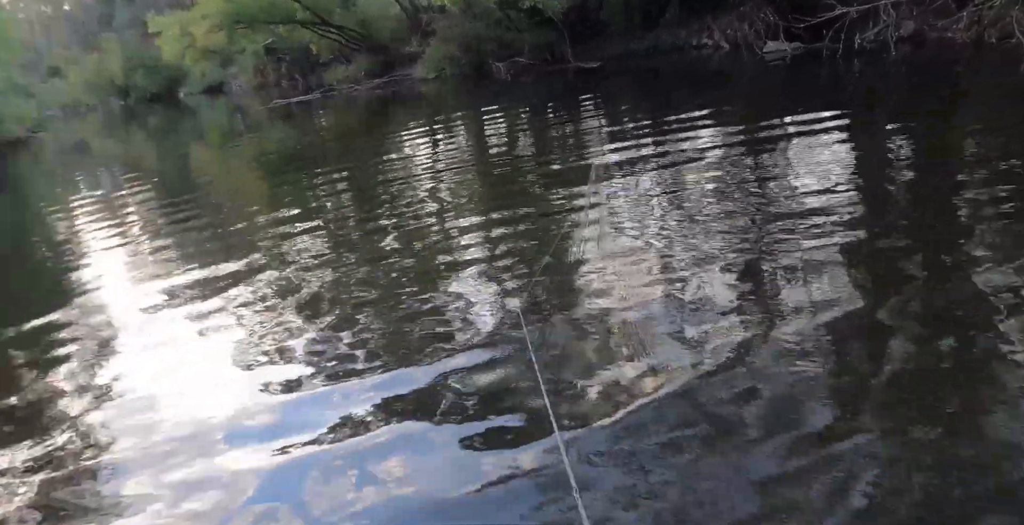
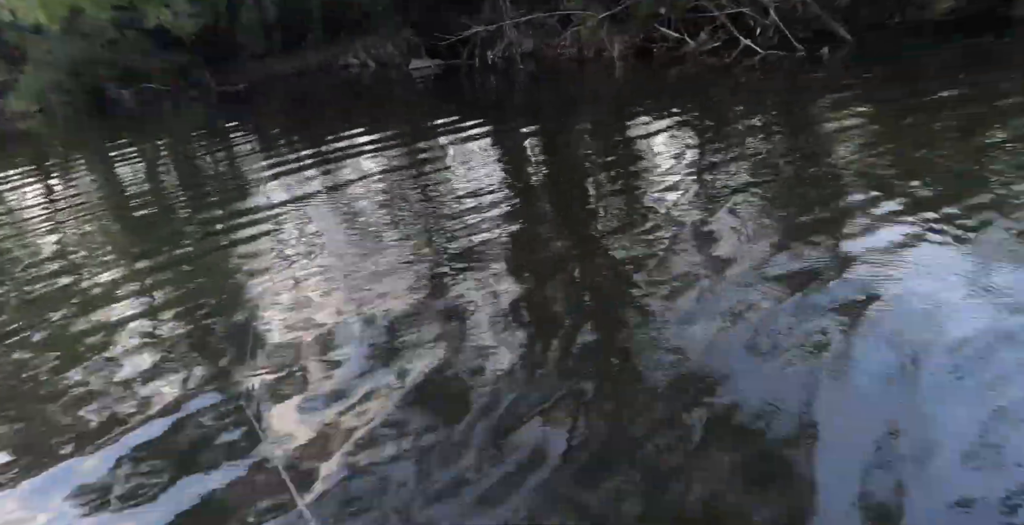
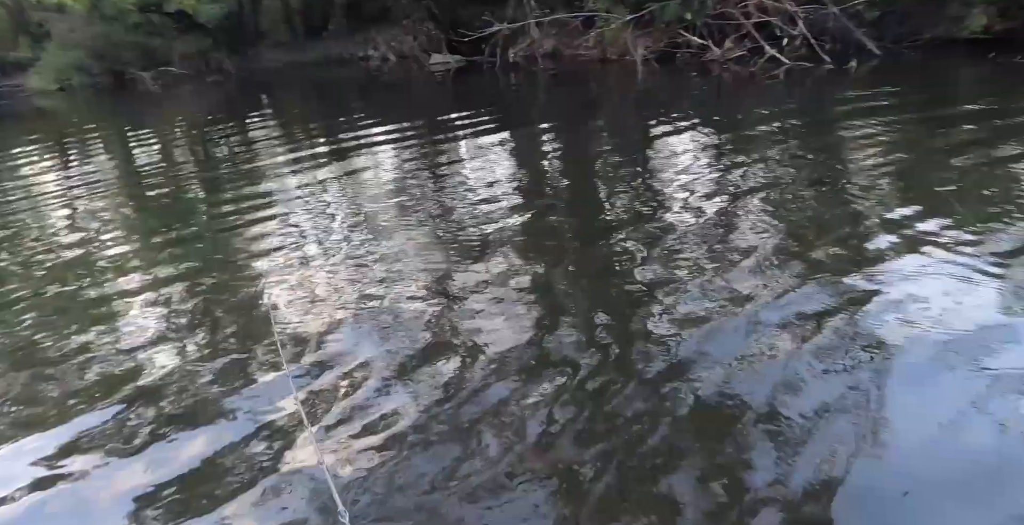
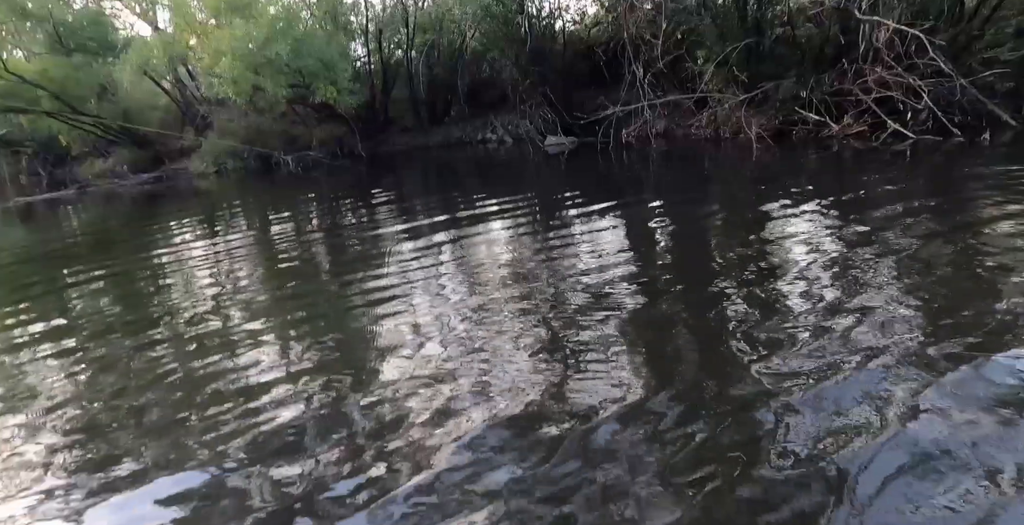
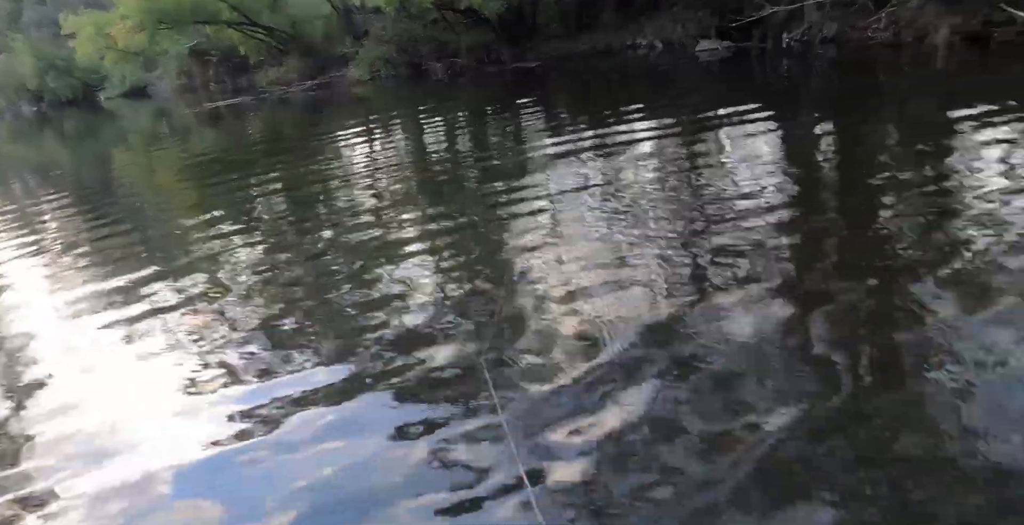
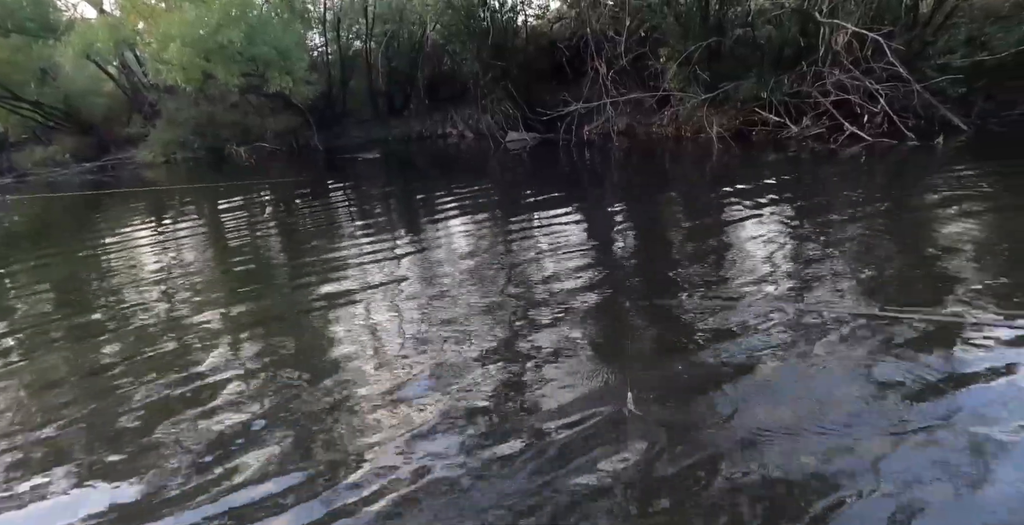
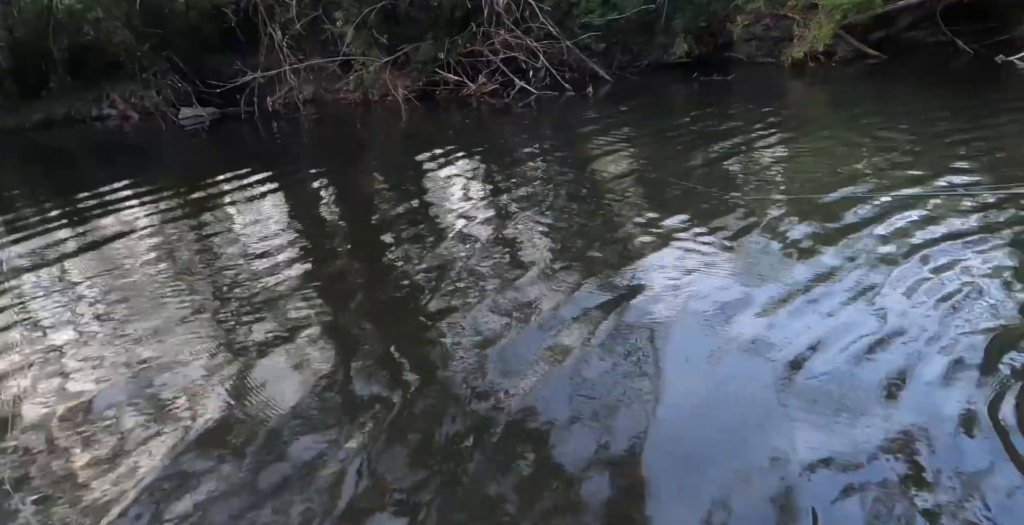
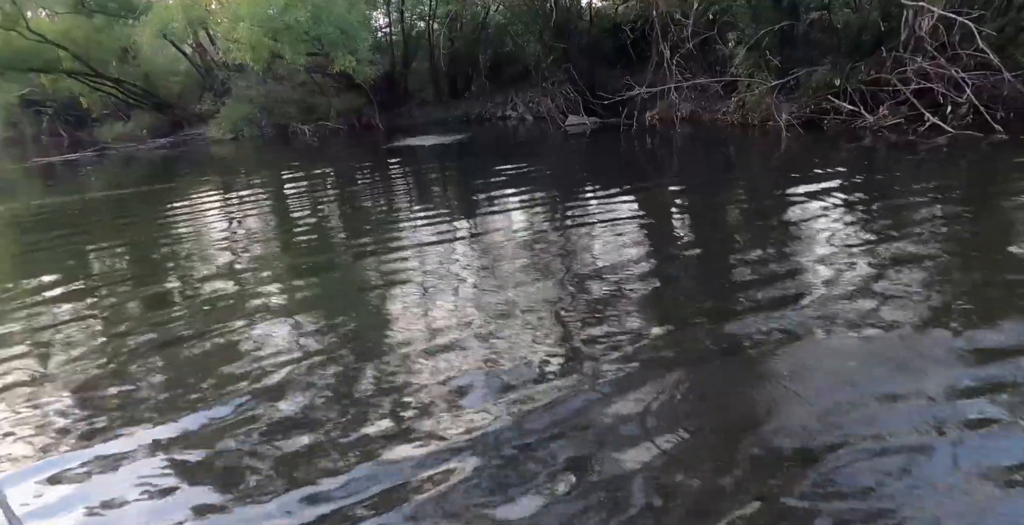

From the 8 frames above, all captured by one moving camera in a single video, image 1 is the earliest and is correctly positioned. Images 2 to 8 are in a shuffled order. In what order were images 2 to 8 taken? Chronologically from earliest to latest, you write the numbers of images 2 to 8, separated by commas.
5, 2, 7, 3, 4, 6, 8
